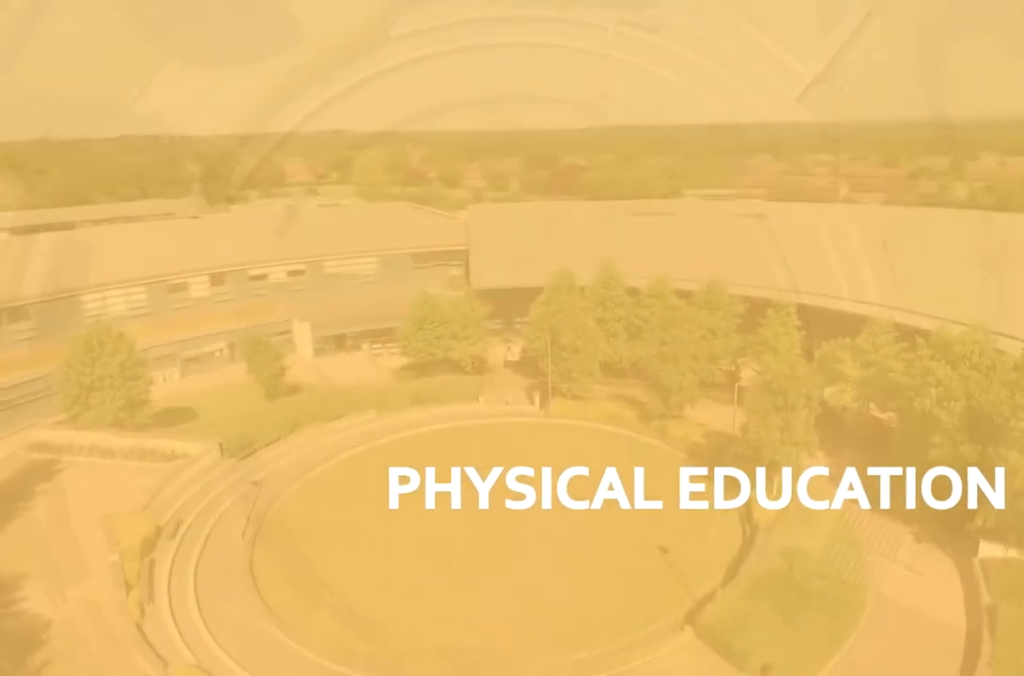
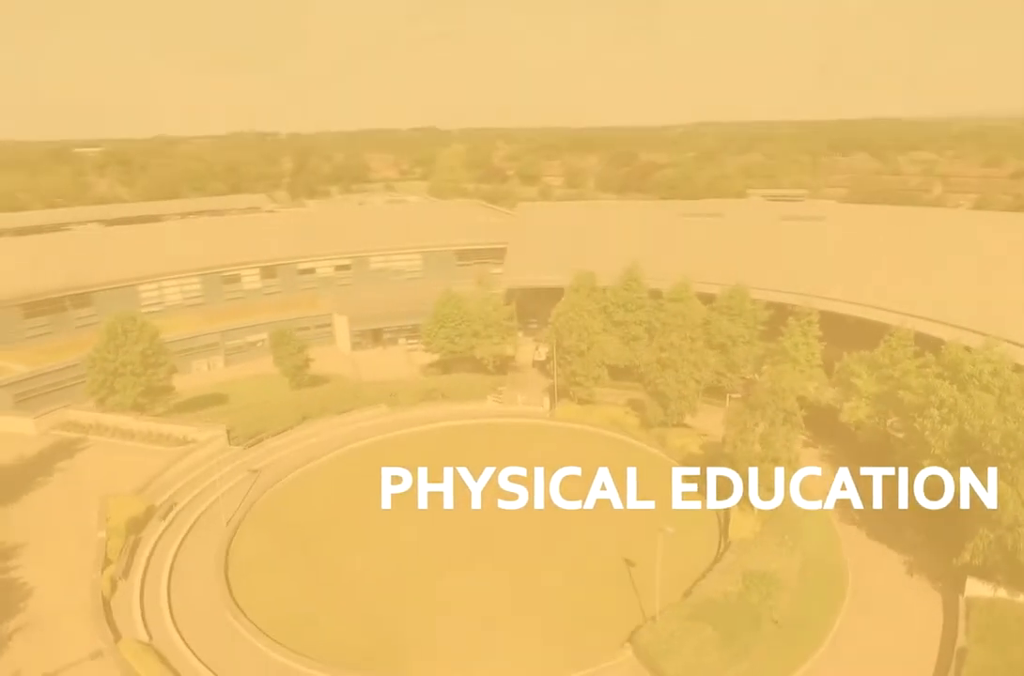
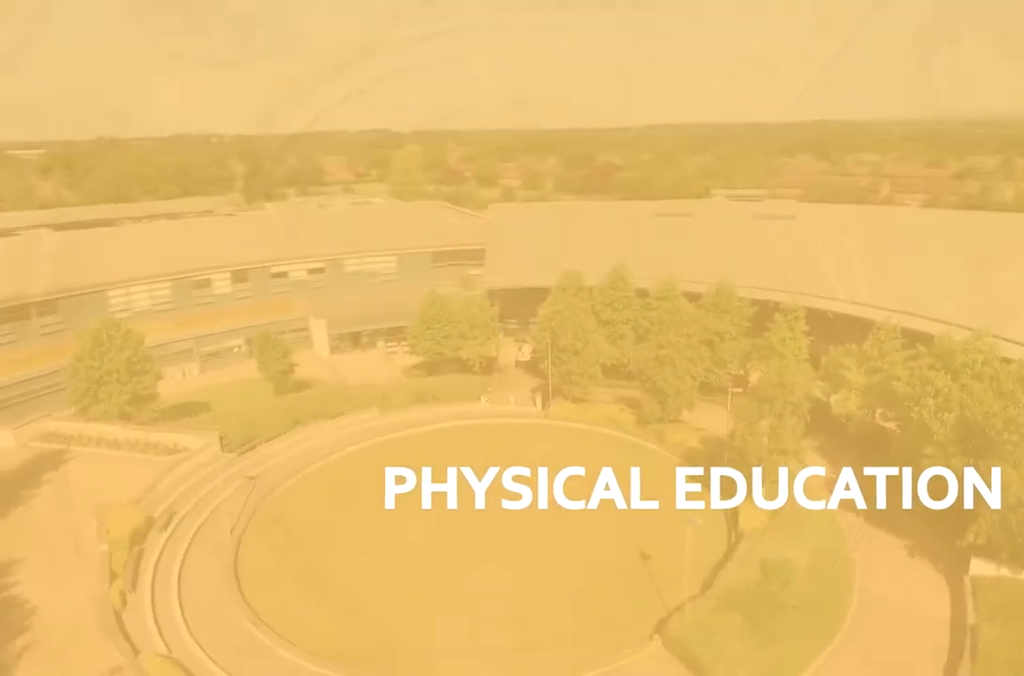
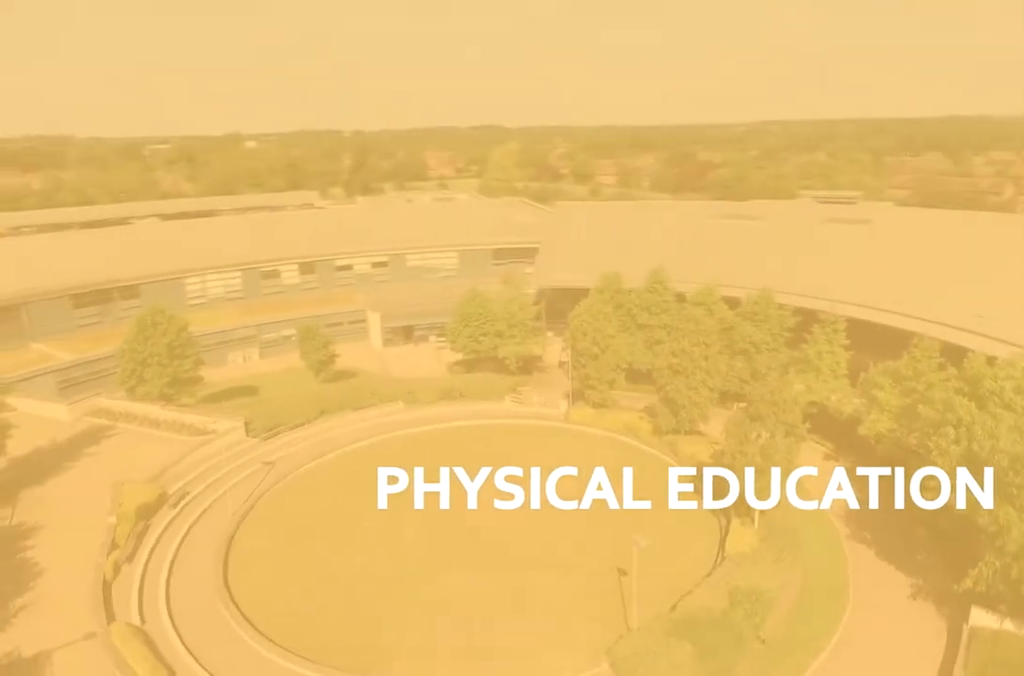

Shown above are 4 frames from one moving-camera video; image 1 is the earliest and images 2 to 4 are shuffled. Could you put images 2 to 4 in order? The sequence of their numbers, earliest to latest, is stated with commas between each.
3, 2, 4
